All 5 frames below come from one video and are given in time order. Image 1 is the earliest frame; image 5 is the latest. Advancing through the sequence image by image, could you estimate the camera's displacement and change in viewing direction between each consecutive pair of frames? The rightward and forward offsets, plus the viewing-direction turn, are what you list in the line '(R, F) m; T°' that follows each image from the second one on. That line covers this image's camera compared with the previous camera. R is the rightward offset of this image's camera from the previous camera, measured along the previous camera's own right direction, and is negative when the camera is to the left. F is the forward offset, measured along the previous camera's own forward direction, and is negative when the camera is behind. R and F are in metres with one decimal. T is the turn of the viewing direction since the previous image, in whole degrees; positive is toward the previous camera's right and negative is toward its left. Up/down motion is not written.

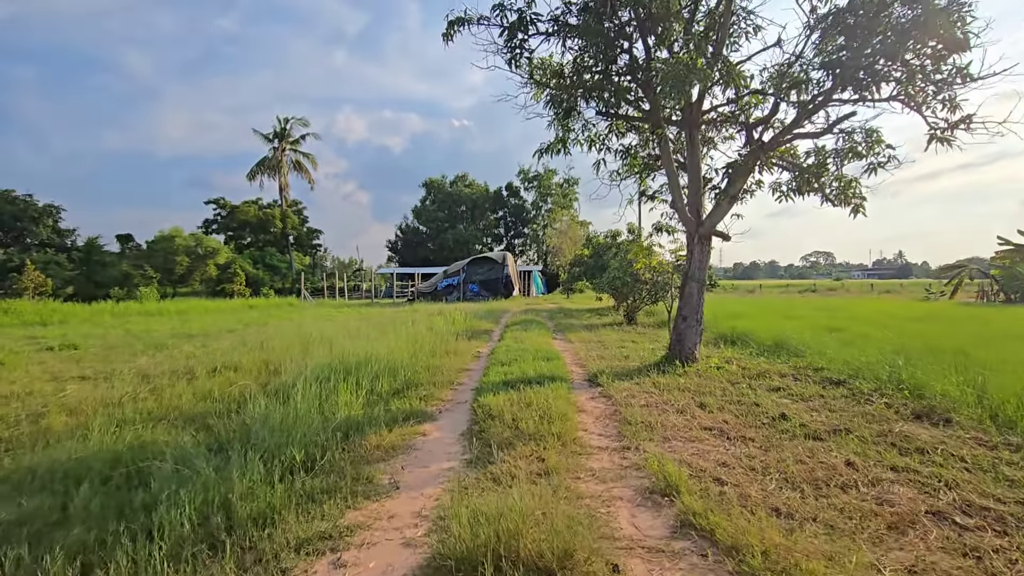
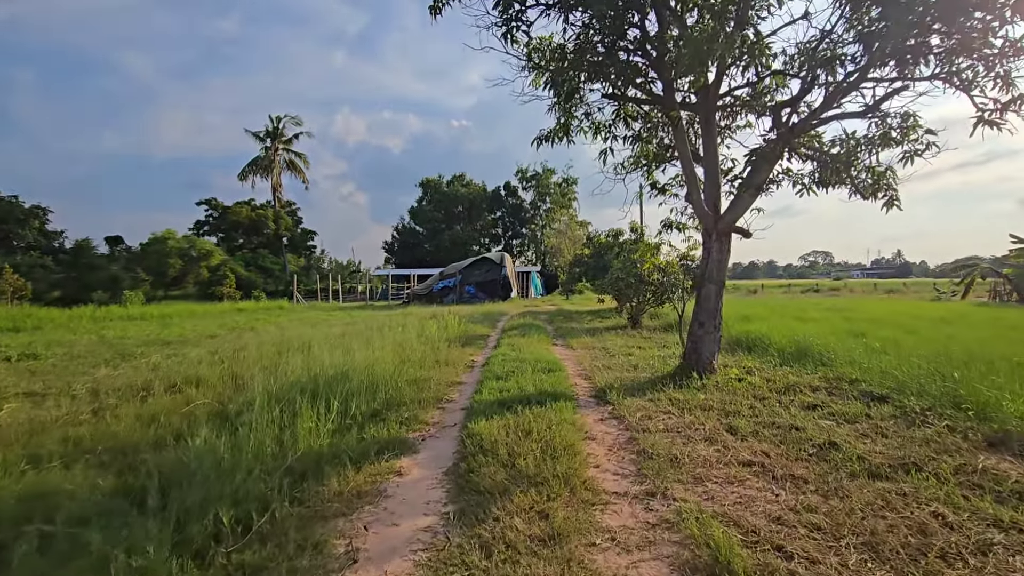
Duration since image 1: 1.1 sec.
(0.0, +0.7) m; 0°
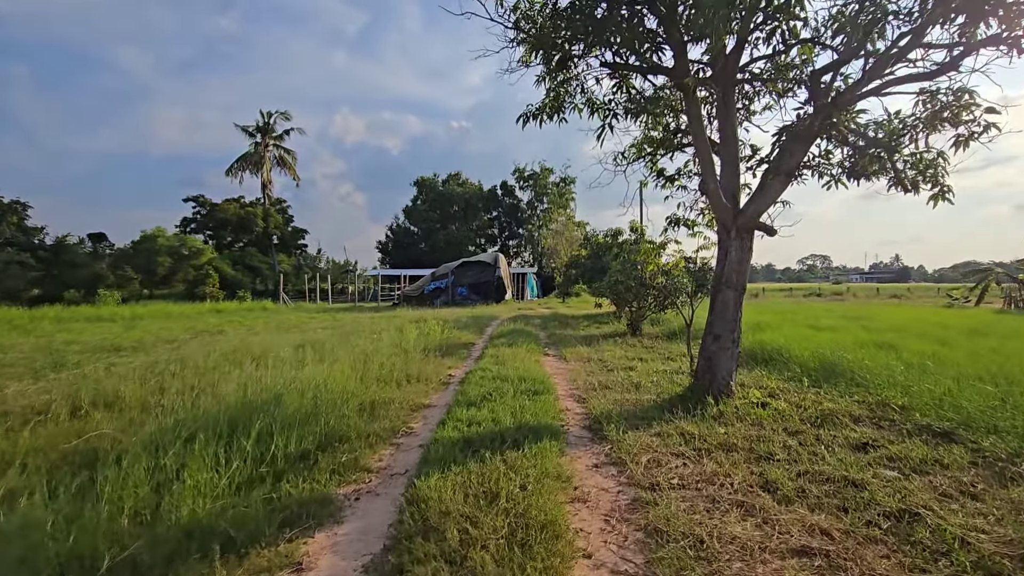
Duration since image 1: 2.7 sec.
(+0.2, +0.9) m; 0°
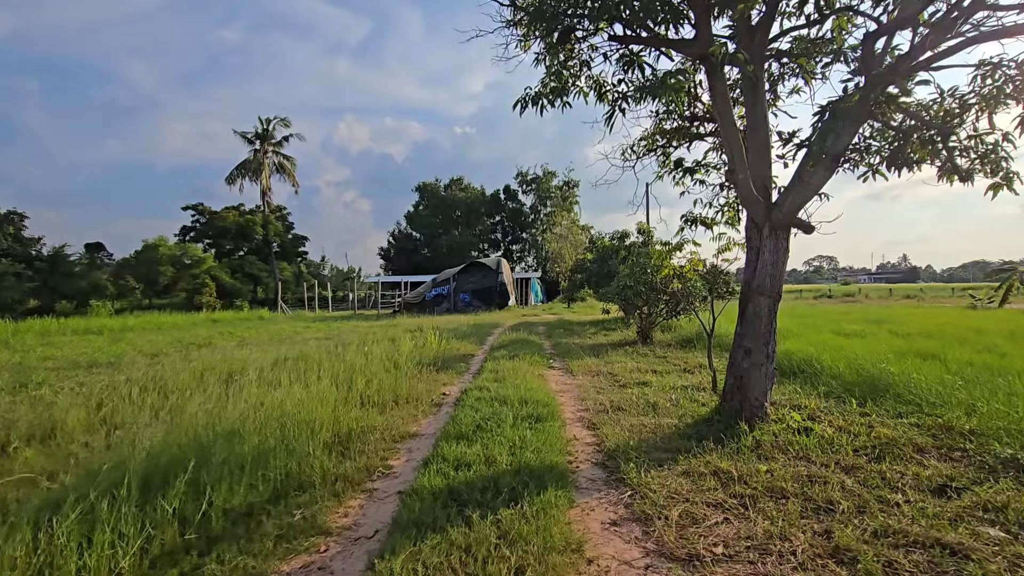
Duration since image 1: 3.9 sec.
(+0.1, +0.7) m; -1°
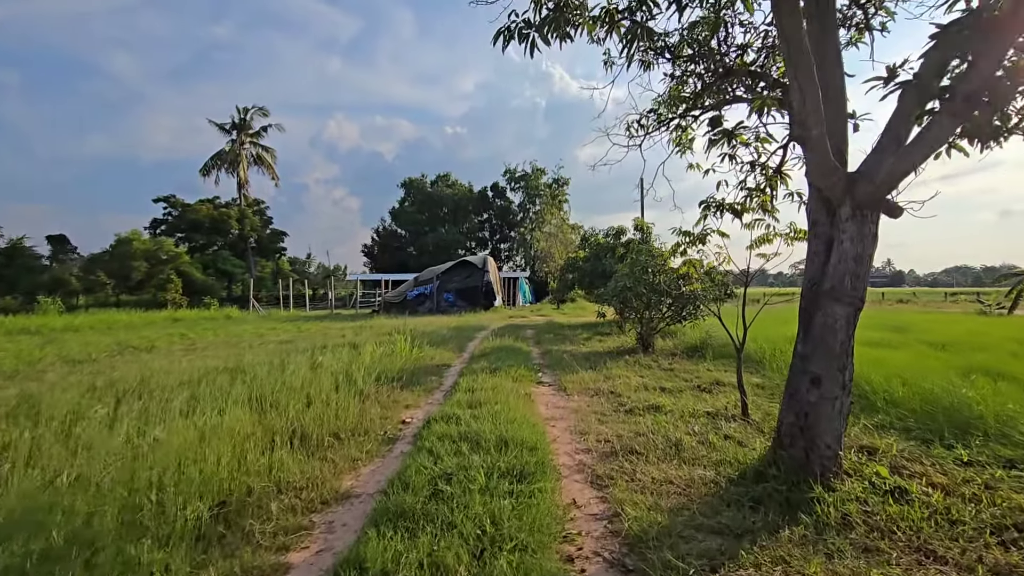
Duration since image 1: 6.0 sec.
(+0.1, +1.2) m; +1°
